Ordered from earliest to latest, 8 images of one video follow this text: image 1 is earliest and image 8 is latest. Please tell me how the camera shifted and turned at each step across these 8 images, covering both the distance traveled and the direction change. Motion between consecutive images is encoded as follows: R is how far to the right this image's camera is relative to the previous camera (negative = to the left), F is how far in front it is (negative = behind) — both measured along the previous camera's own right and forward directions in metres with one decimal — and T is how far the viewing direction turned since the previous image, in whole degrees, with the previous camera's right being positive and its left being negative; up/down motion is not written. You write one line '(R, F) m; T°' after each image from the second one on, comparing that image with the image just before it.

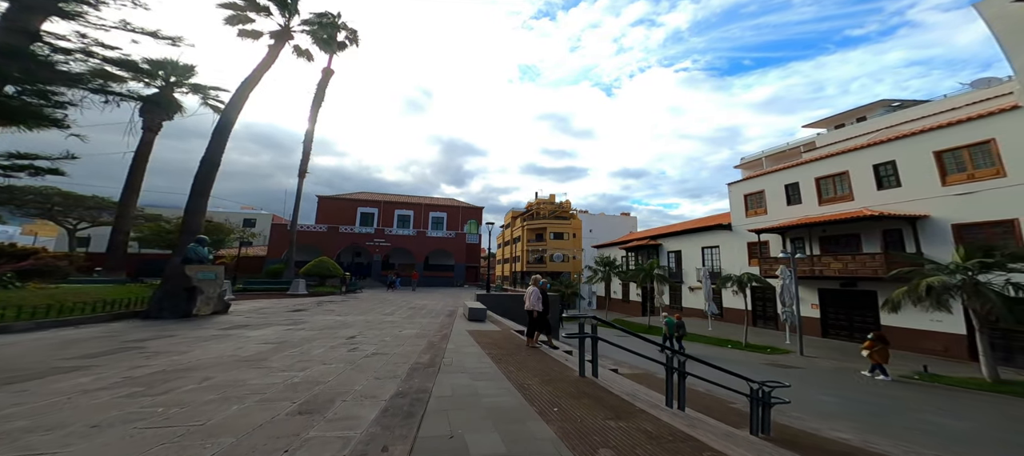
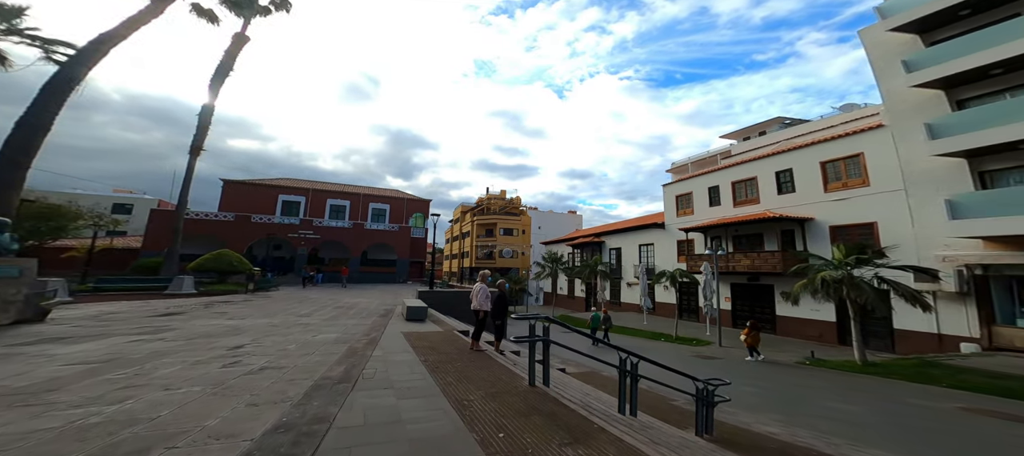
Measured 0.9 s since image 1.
(0.0, +0.3) m; +8°
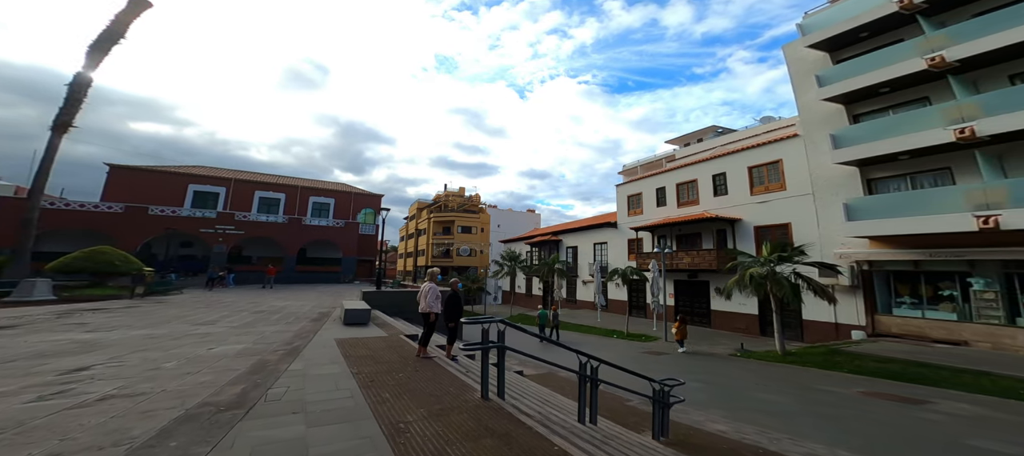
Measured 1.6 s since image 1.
(0.0, +0.2) m; +7°
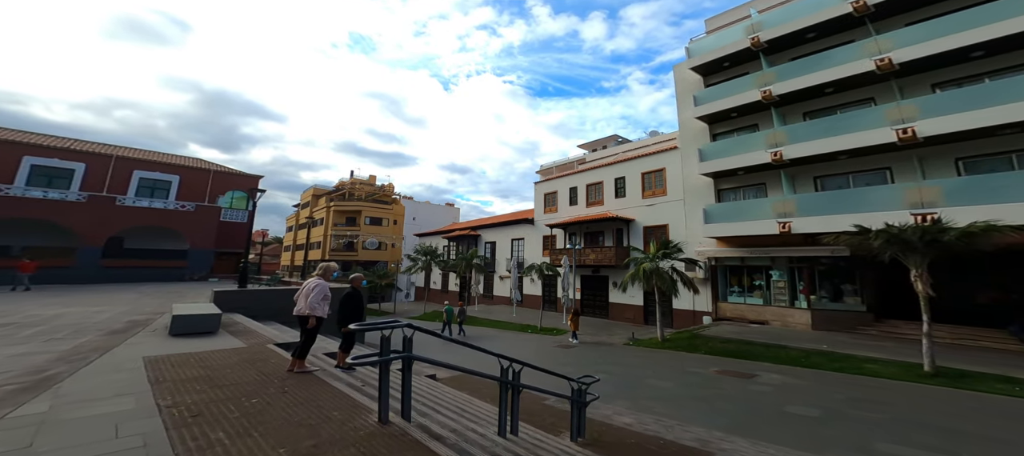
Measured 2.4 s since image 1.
(0.0, +0.3) m; +14°
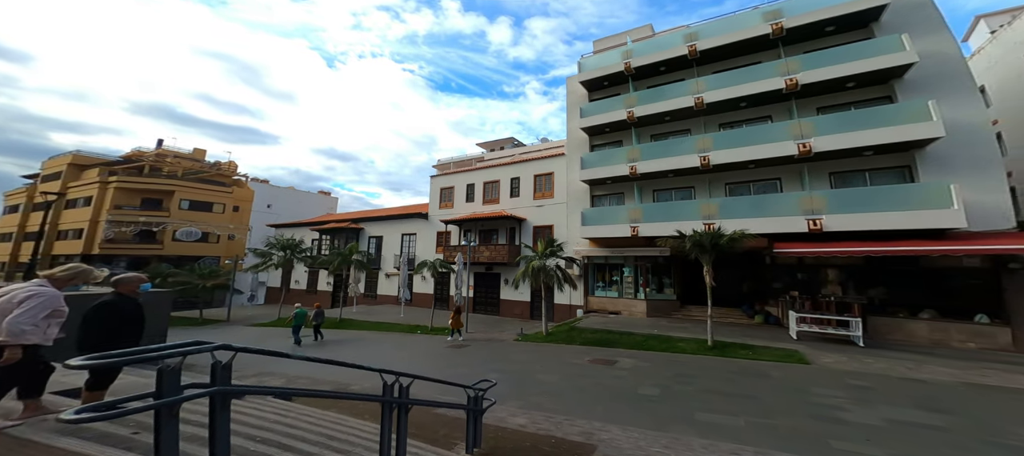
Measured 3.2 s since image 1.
(0.0, +0.4) m; +18°
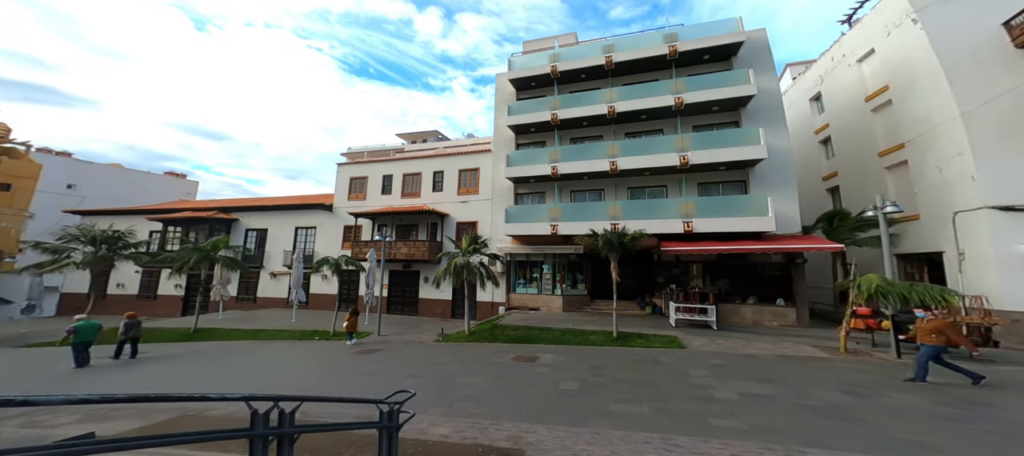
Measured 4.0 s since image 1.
(-0.1, +0.4) m; +13°
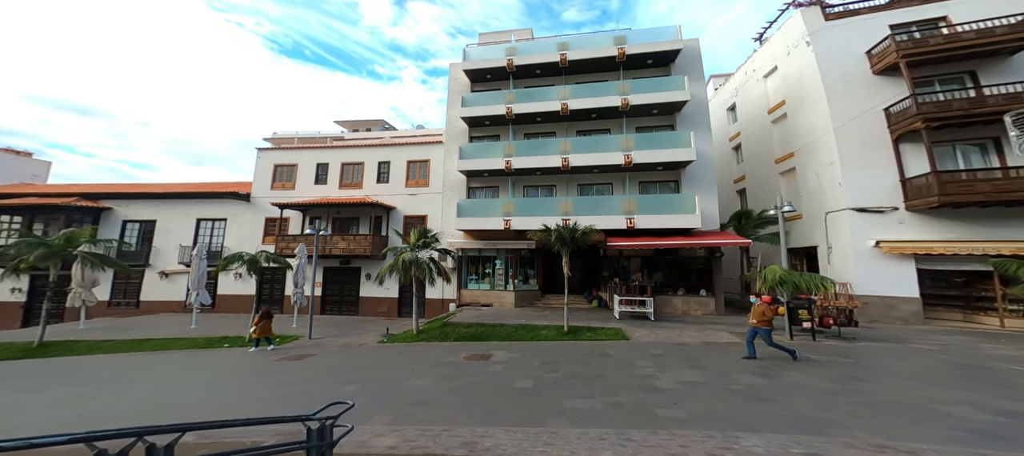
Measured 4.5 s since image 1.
(-0.1, +0.3) m; +8°
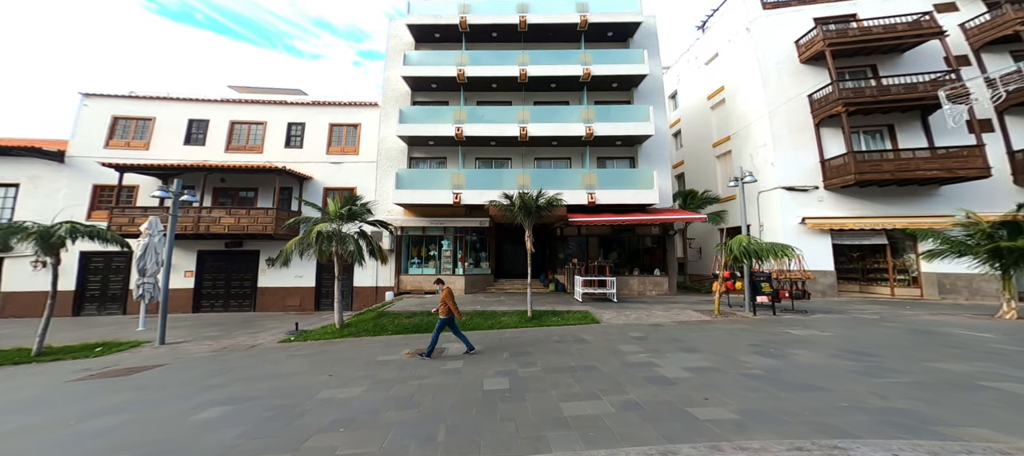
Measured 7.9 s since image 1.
(-0.6, +2.2) m; +10°
